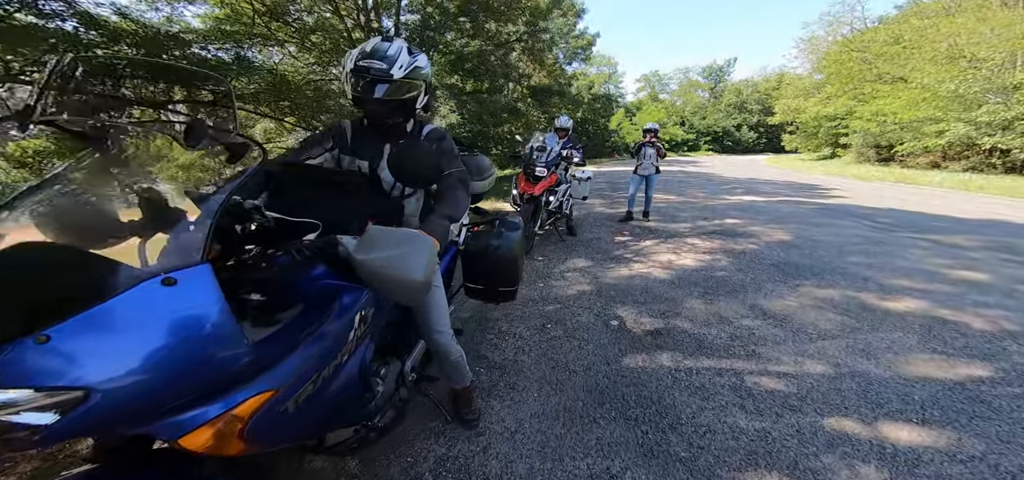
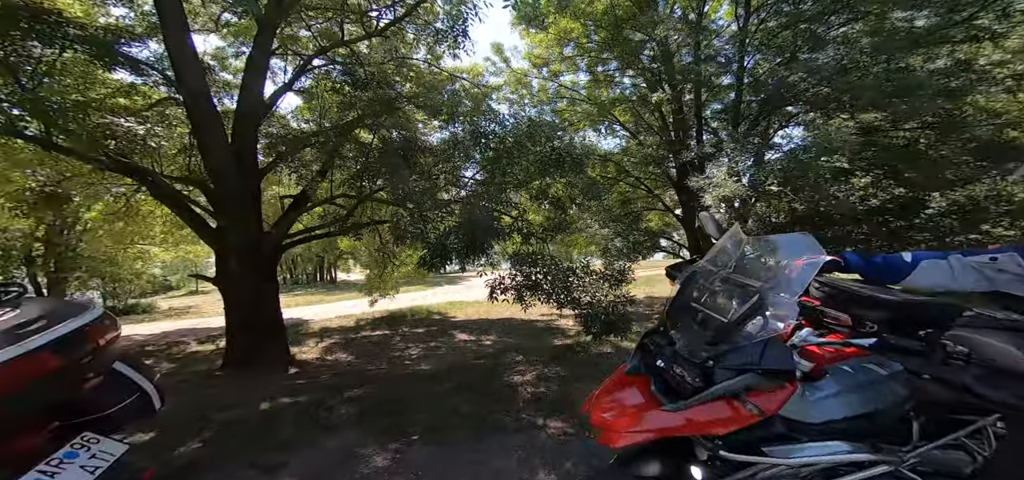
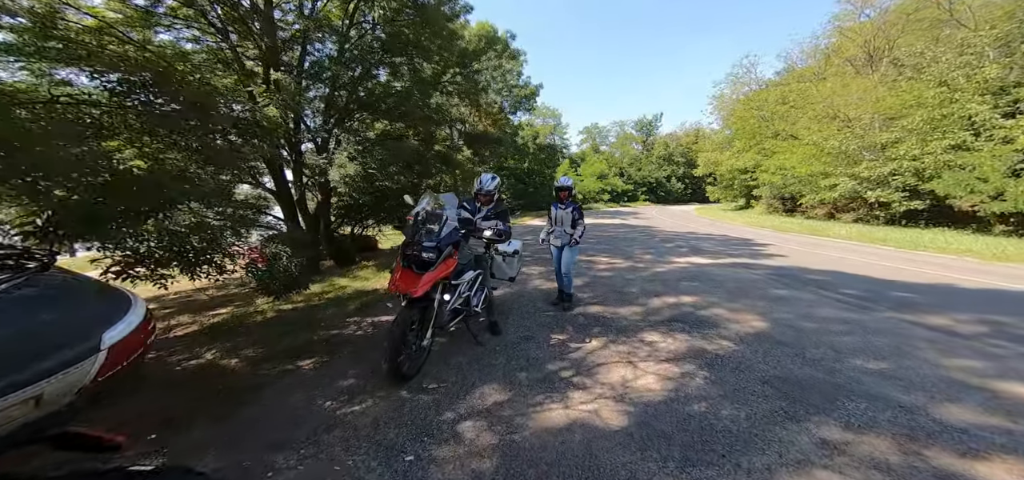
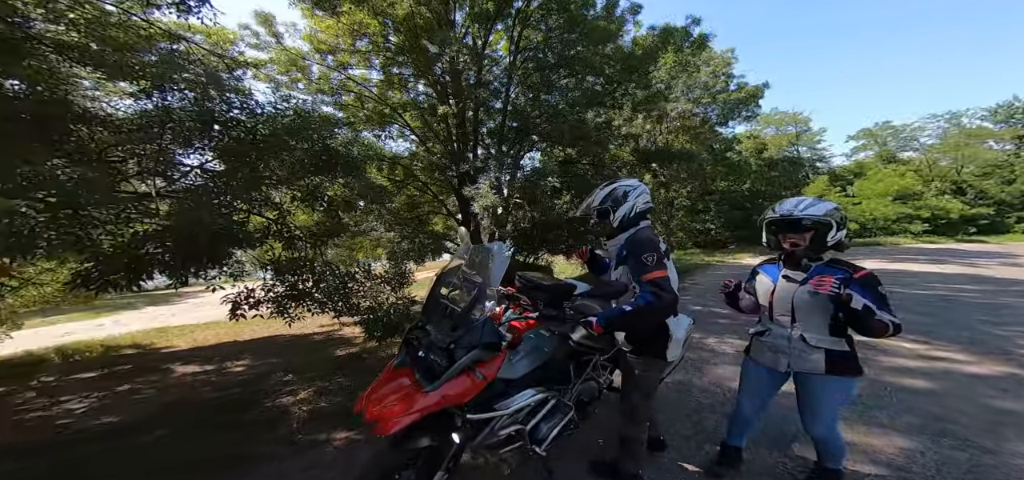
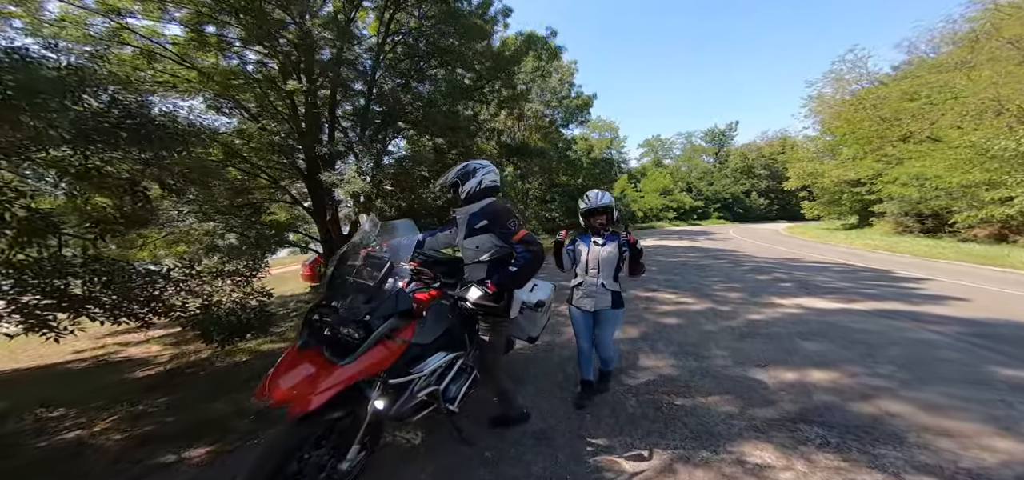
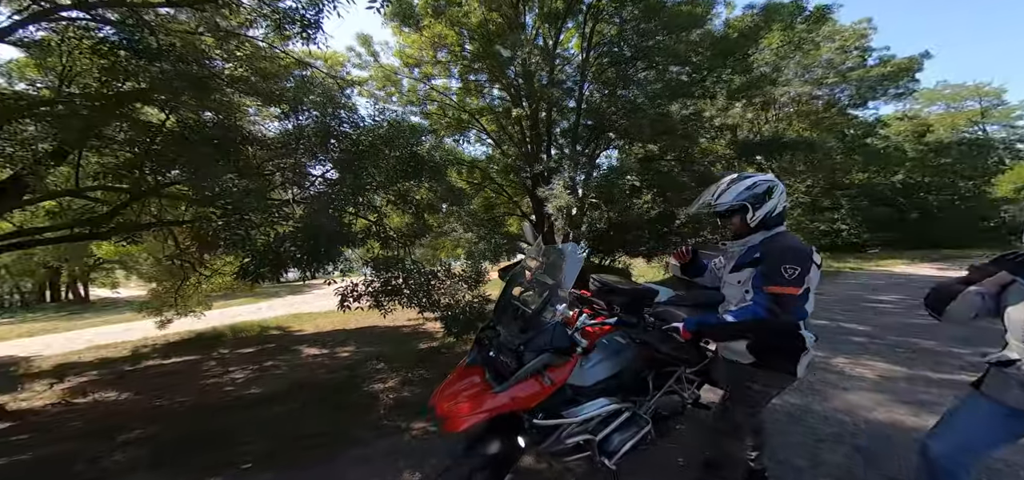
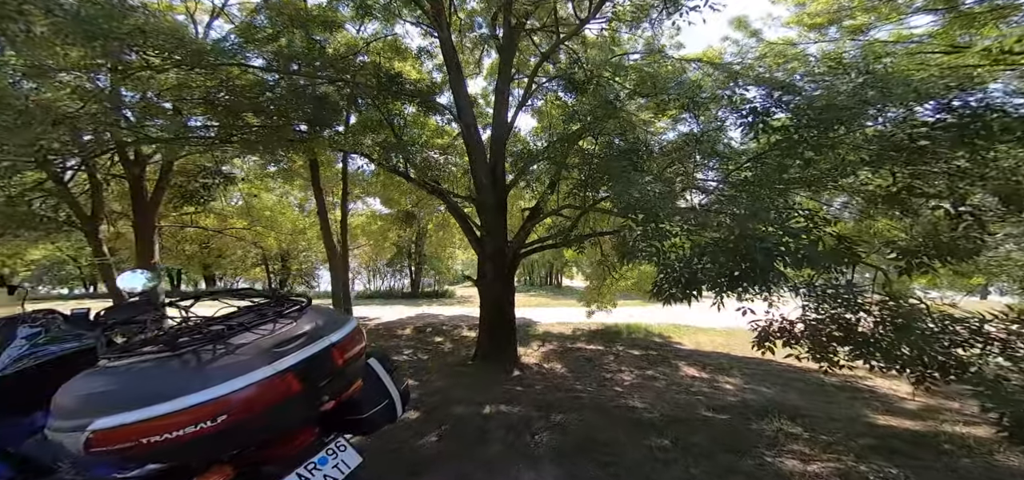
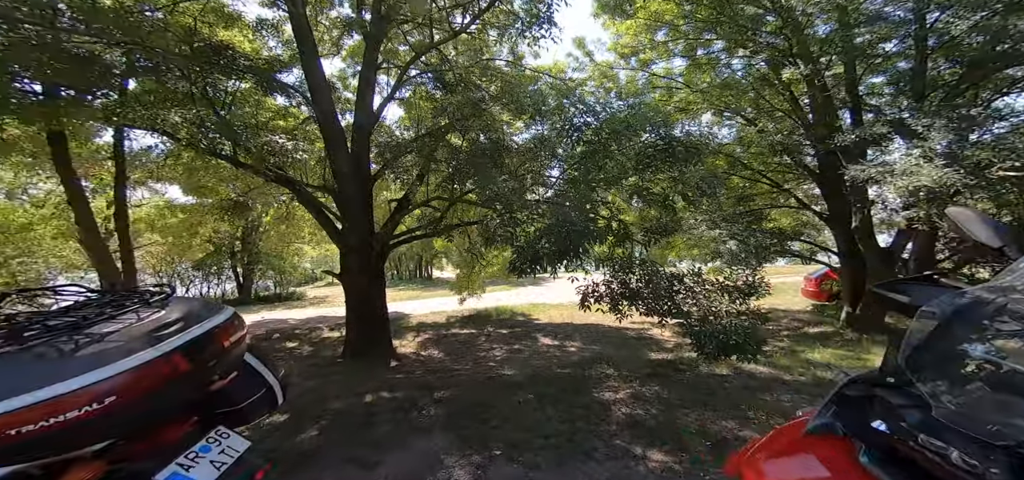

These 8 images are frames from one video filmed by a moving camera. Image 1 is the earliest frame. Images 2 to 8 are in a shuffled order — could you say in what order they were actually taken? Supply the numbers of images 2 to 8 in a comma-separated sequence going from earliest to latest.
3, 5, 4, 6, 2, 8, 7
